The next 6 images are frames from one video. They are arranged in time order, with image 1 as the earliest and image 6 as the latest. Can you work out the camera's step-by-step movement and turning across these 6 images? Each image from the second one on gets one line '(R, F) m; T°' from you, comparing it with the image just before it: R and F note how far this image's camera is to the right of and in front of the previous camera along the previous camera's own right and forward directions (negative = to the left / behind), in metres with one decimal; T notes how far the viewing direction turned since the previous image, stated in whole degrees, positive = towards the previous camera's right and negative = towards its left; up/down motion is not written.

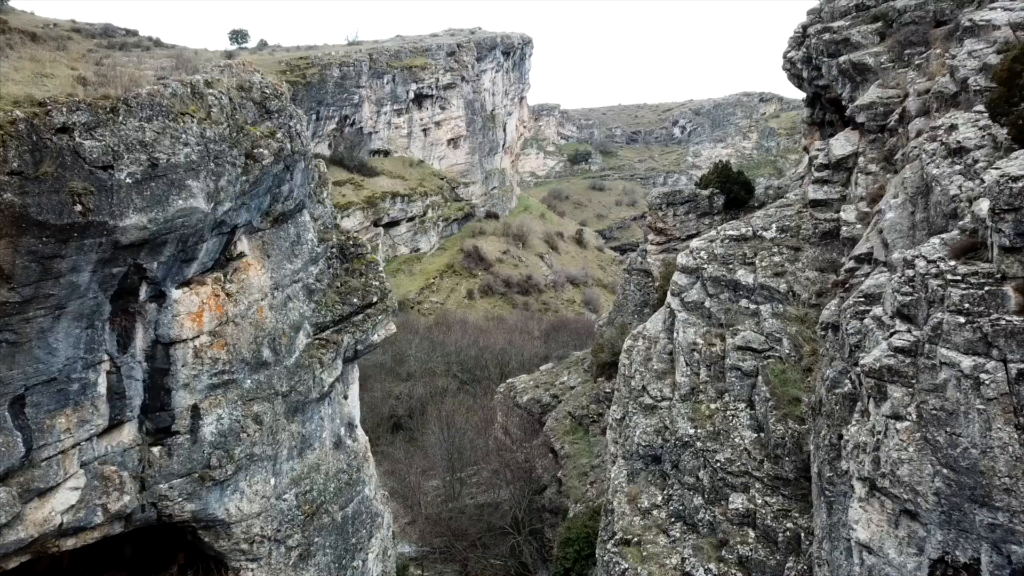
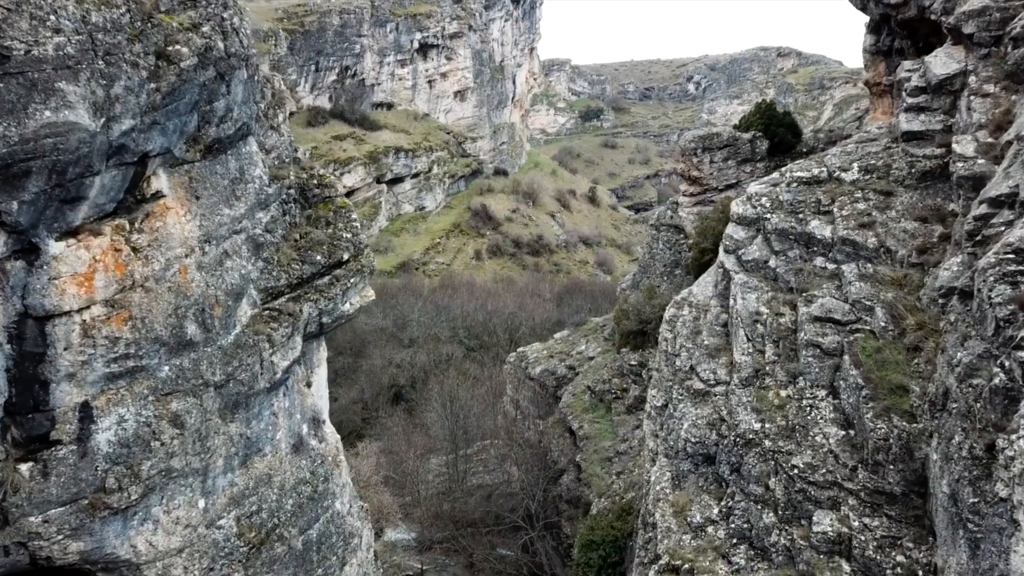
(-0.1, +3.0) m; -1°
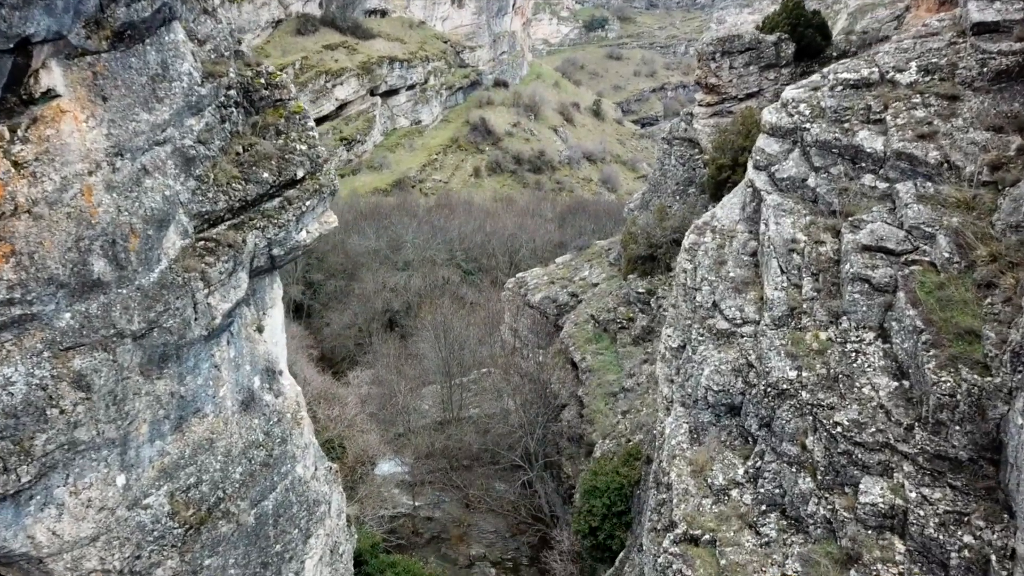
(+0.1, +1.6) m; 0°
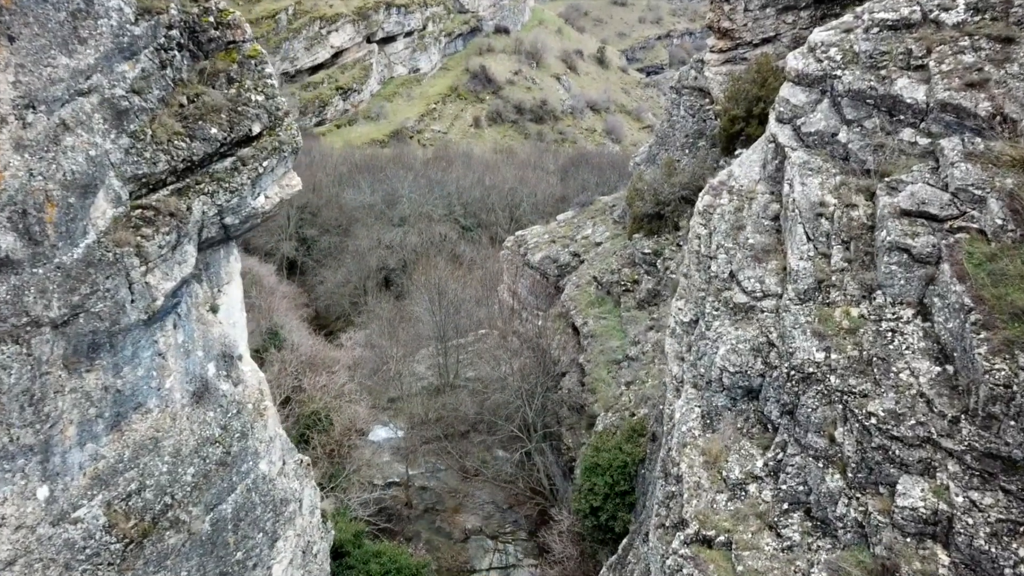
(+0.1, +1.0) m; 0°
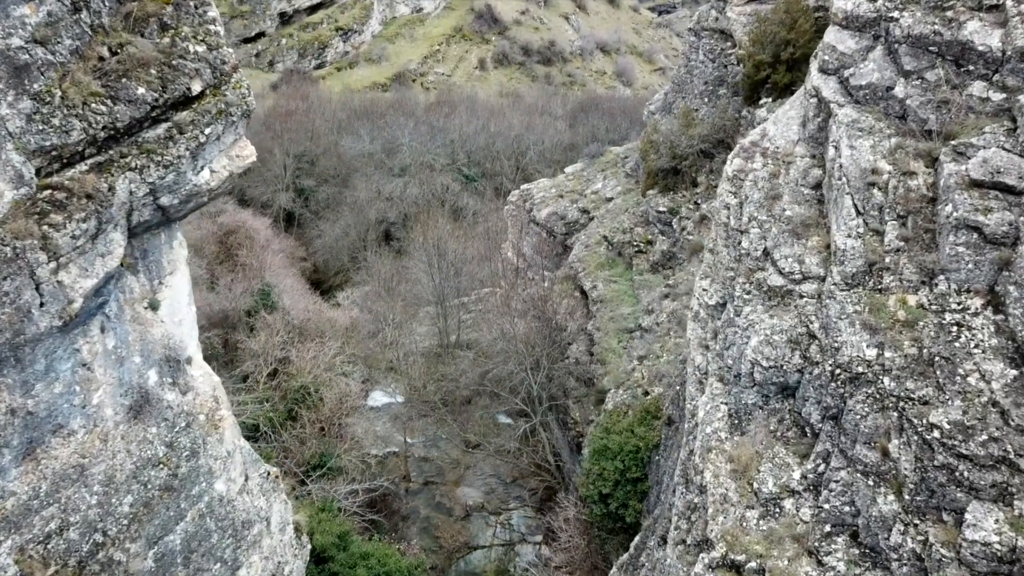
(+0.1, +1.1) m; -1°
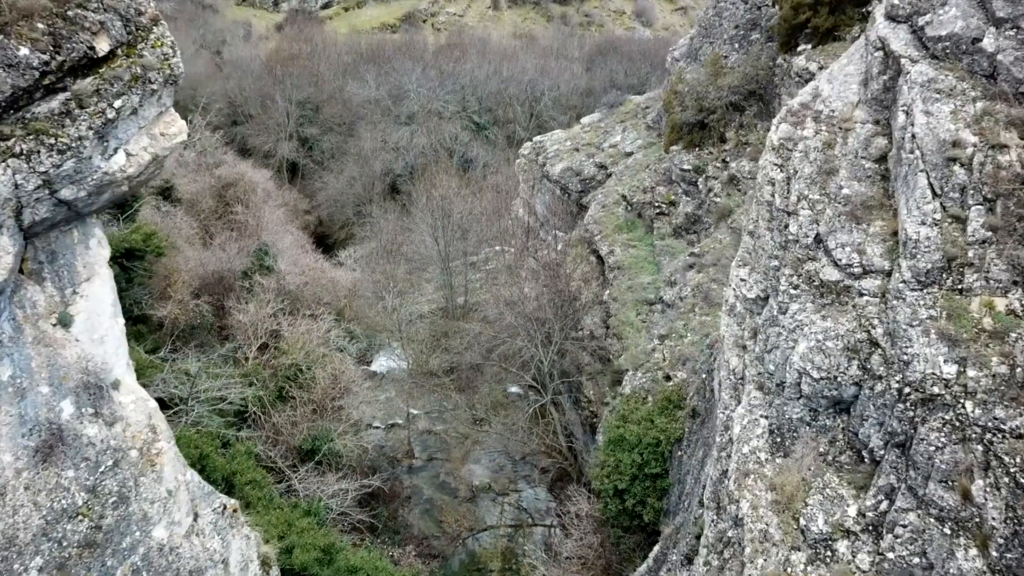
(+0.1, +1.2) m; -1°
